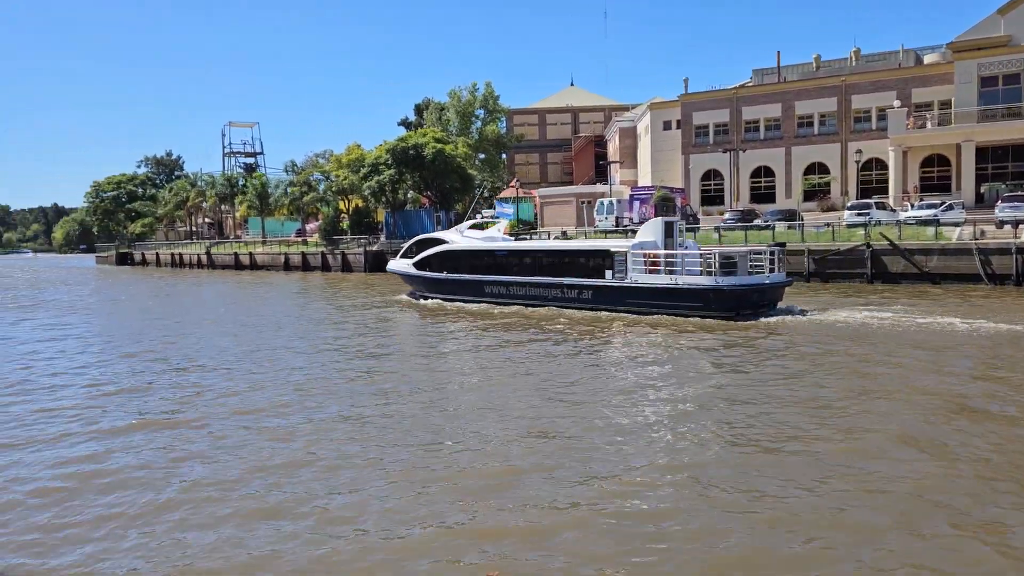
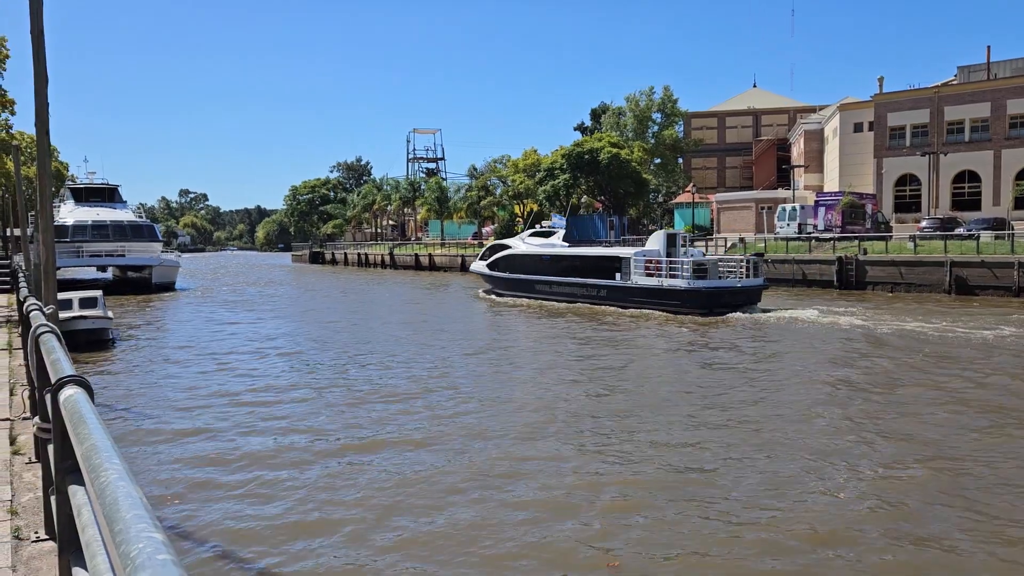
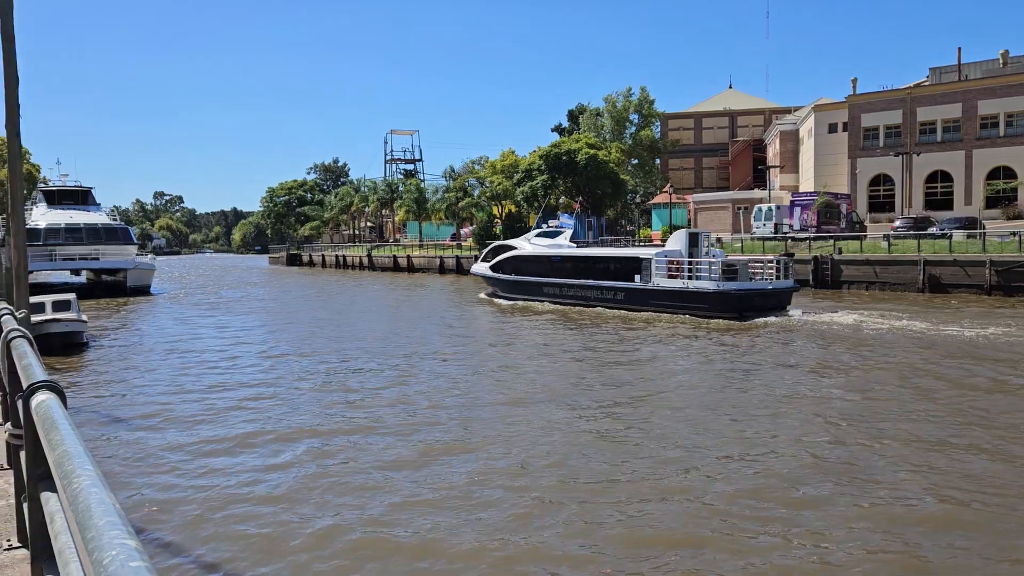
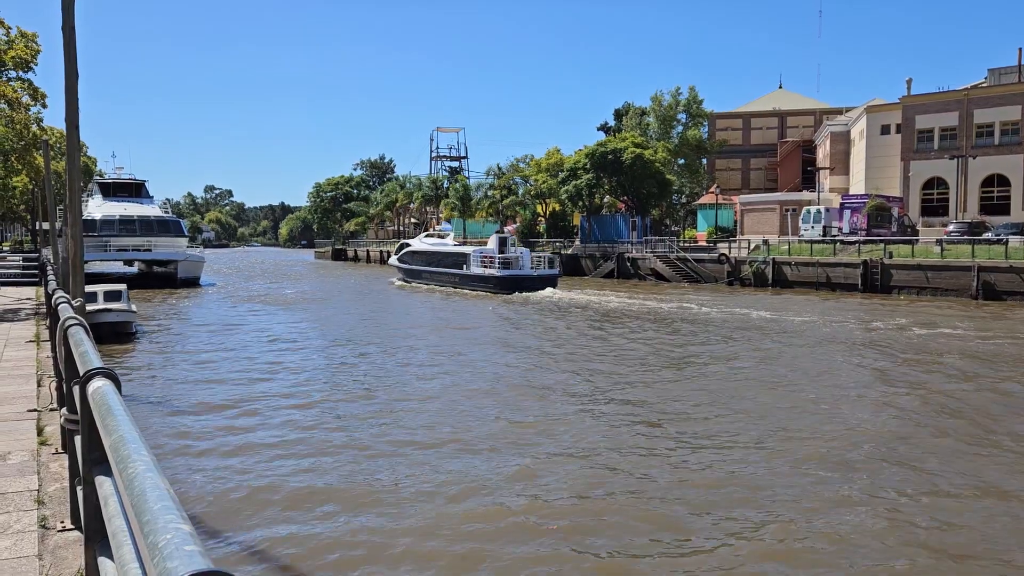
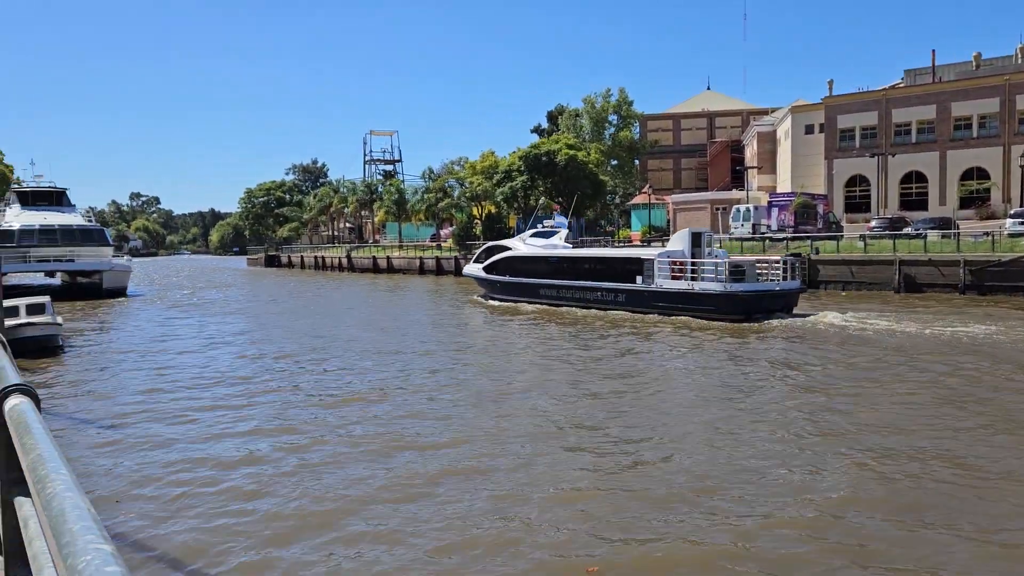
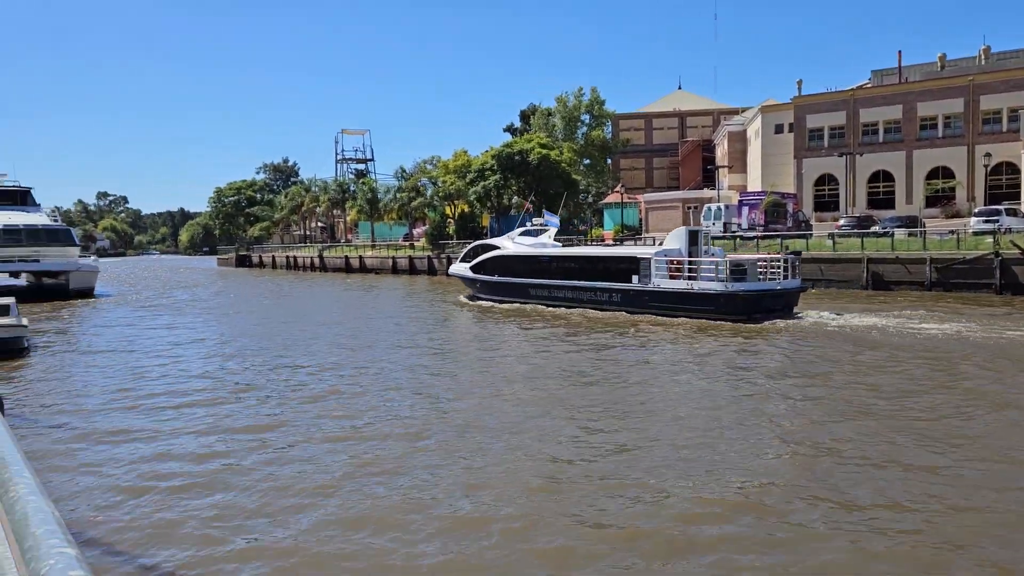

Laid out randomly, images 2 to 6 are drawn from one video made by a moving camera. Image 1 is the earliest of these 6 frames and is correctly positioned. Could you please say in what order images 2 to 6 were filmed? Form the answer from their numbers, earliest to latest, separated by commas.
6, 5, 3, 2, 4
